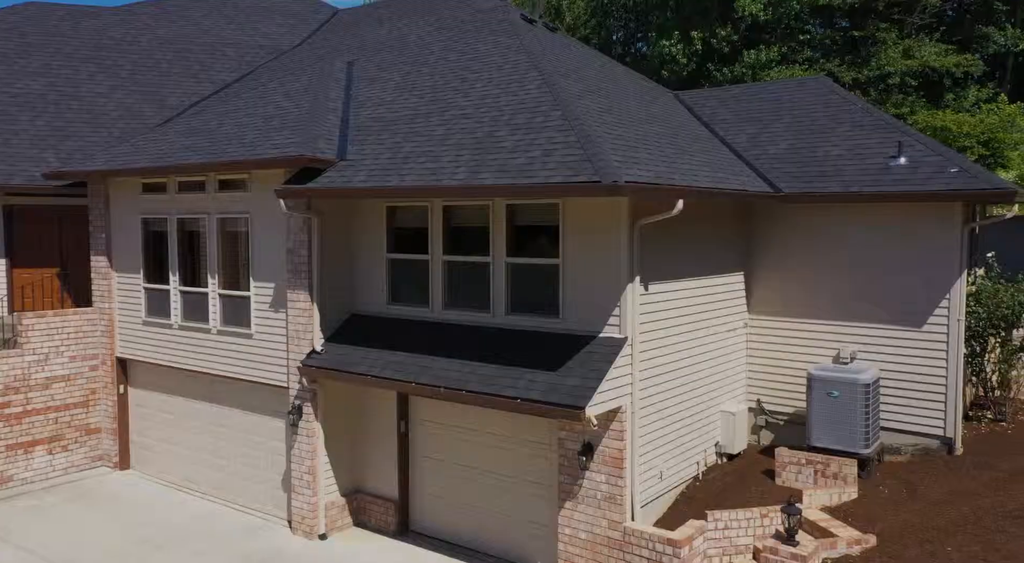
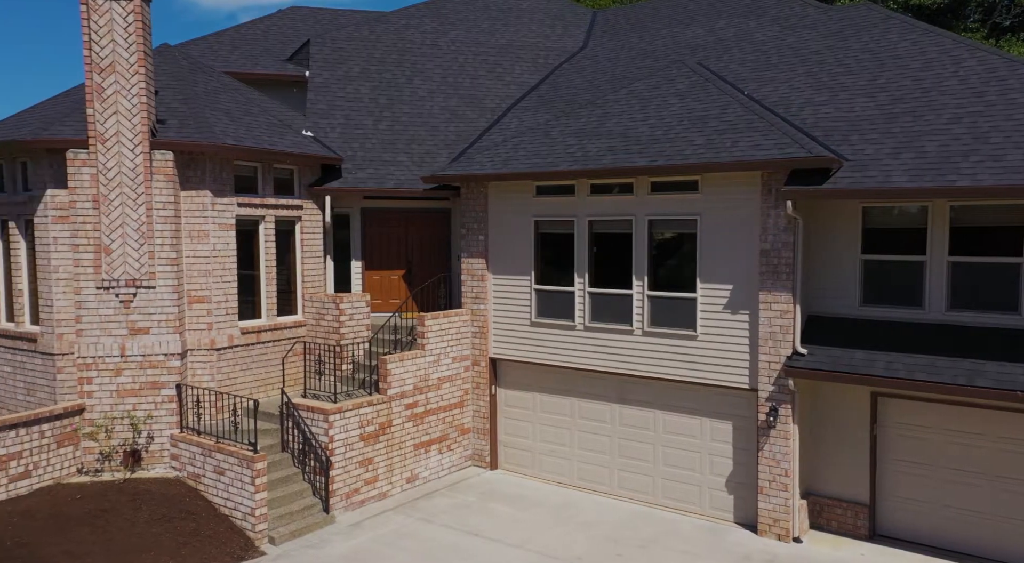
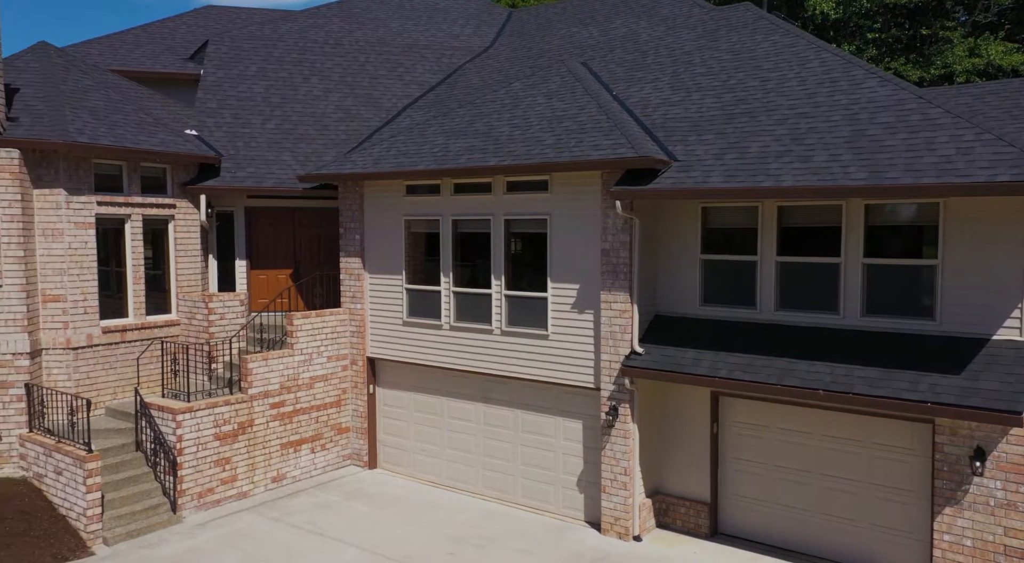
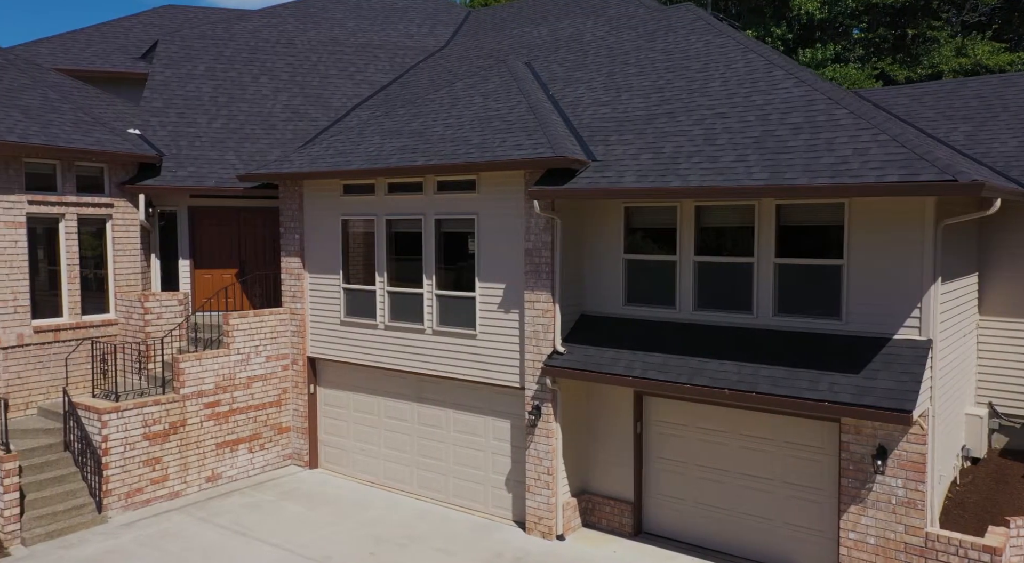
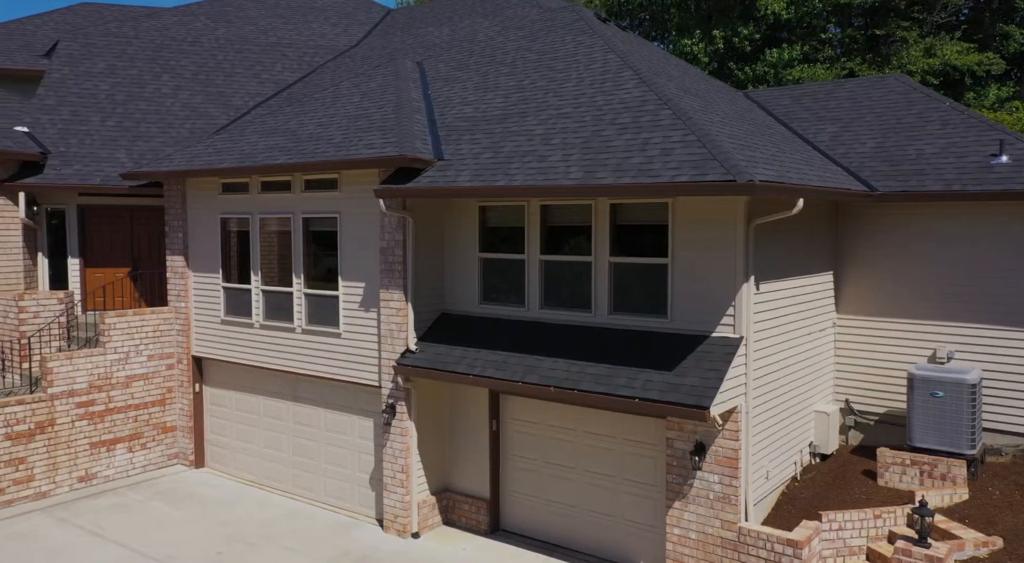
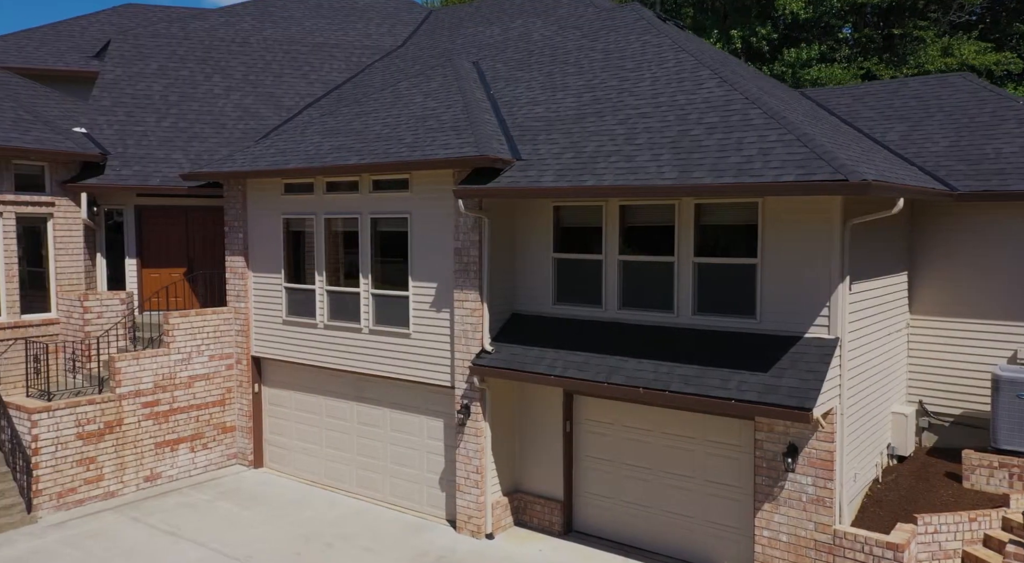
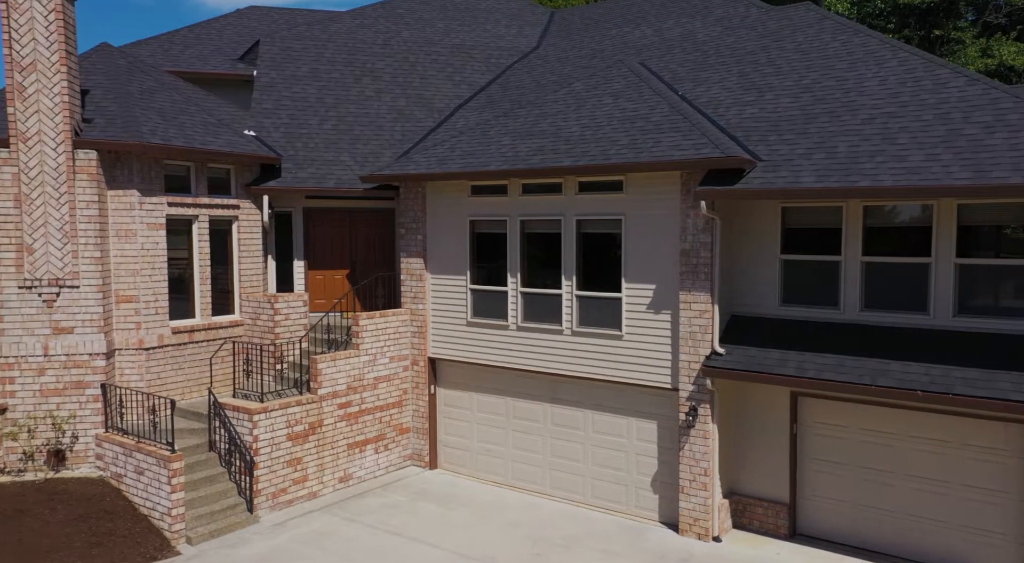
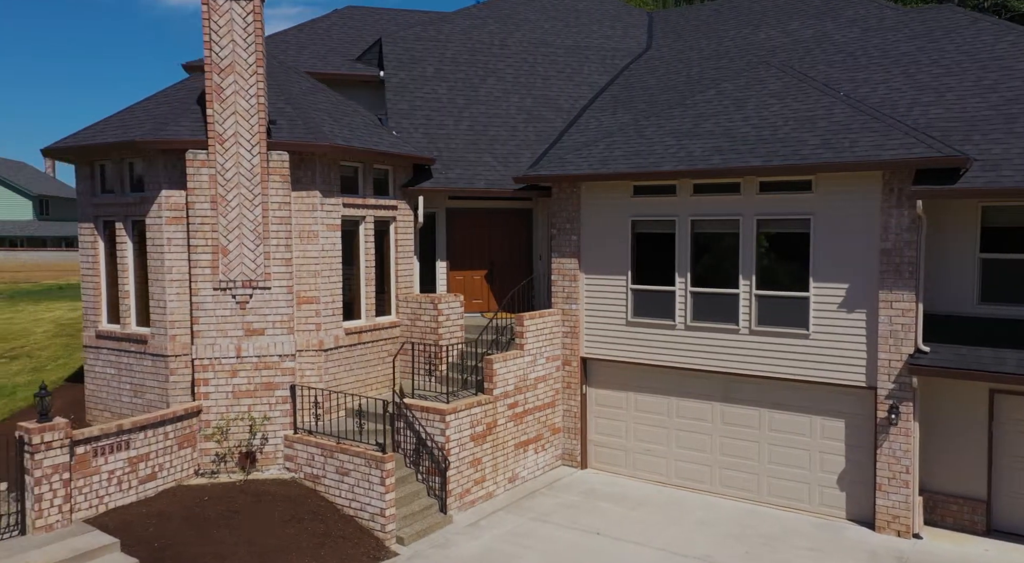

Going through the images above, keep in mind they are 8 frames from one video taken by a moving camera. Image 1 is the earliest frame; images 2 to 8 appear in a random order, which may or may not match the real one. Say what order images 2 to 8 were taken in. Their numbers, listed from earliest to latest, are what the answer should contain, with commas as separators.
5, 6, 4, 3, 7, 2, 8
